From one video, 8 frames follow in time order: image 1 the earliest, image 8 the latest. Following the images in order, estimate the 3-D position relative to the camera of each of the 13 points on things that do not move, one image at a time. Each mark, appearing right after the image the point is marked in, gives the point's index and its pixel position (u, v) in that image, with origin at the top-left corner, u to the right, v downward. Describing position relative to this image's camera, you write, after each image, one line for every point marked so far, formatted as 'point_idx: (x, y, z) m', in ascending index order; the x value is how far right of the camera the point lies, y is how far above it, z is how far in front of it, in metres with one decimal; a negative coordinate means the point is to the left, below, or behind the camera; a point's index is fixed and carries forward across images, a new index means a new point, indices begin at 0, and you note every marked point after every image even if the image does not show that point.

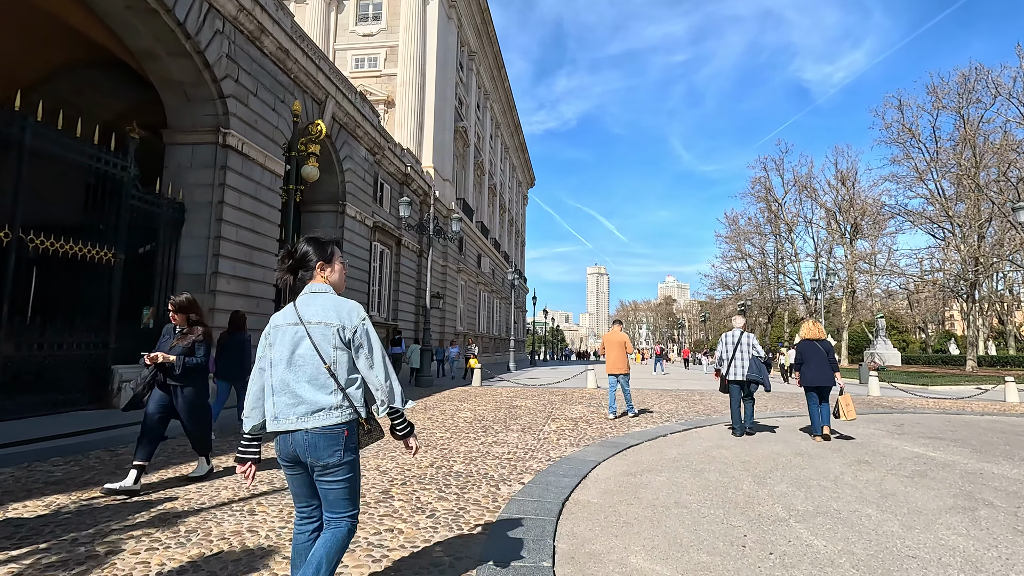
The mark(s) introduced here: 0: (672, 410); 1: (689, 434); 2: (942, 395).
0: (+2.9, -2.2, +9.7) m
1: (+2.2, -1.8, +6.6) m
2: (+12.5, -3.2, +15.8) m
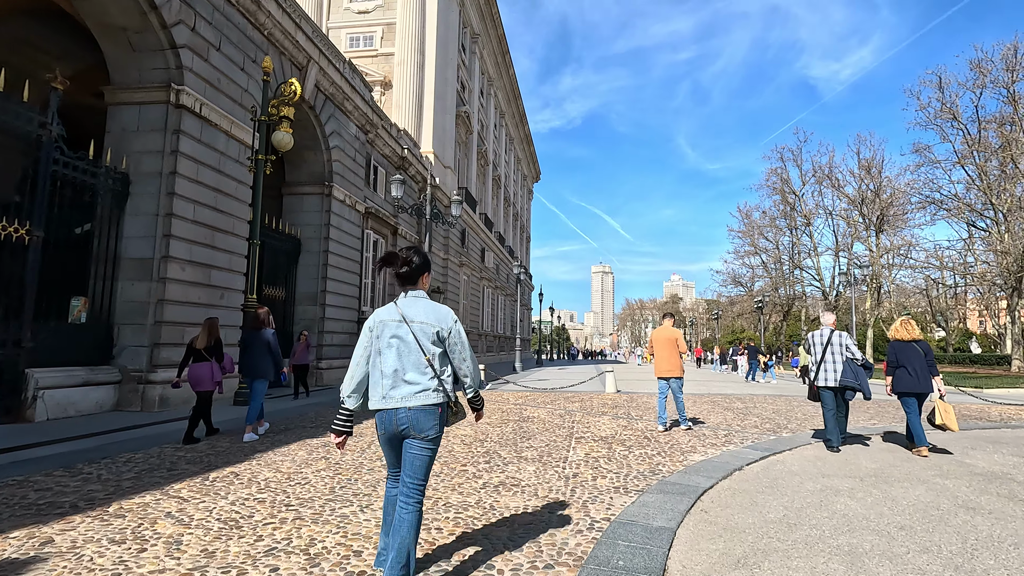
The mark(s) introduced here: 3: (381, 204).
0: (+3.1, -2.0, +7.8) m
1: (+2.3, -1.6, +4.7) m
2: (+12.7, -2.9, +13.8) m
3: (-4.6, +3.0, +18.9) m
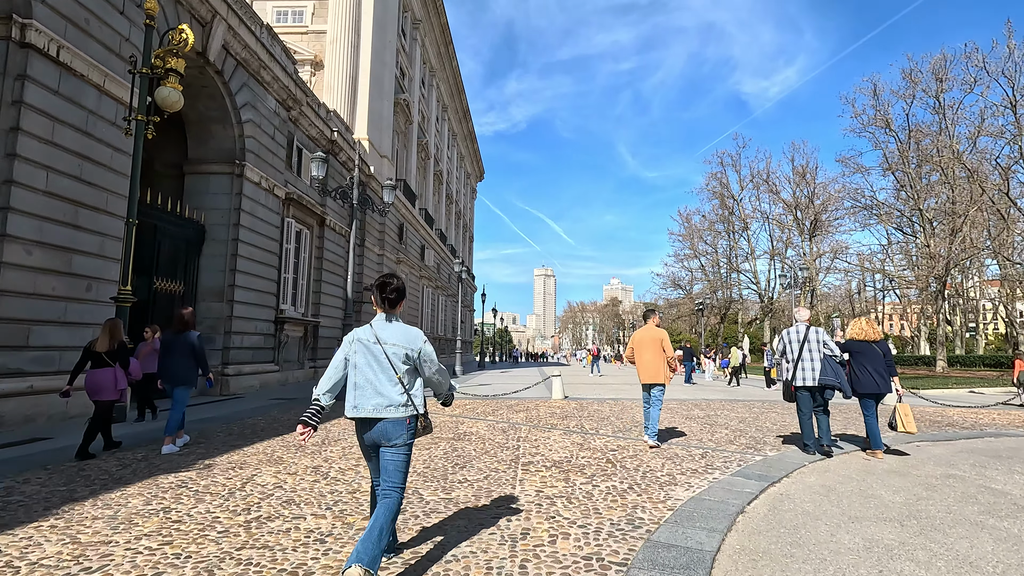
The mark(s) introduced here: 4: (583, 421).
0: (+2.3, -1.9, +6.7) m
1: (+1.8, -1.5, +3.6) m
2: (+11.2, -3.0, +13.7) m
3: (-6.5, +3.1, +17.0) m
4: (+1.1, -2.1, +8.5) m
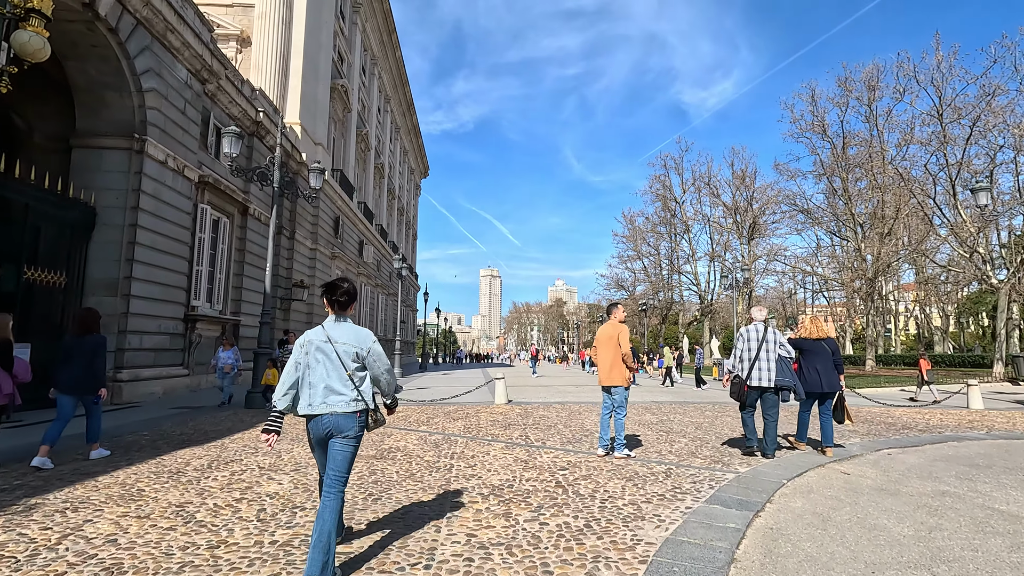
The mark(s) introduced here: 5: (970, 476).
0: (+1.5, -1.8, +5.9) m
1: (+1.4, -1.4, +2.8) m
2: (+9.7, -3.0, +13.8) m
3: (-8.2, +3.2, +15.3) m
4: (+0.2, -2.0, +7.6) m
5: (+4.1, -1.7, +4.7) m
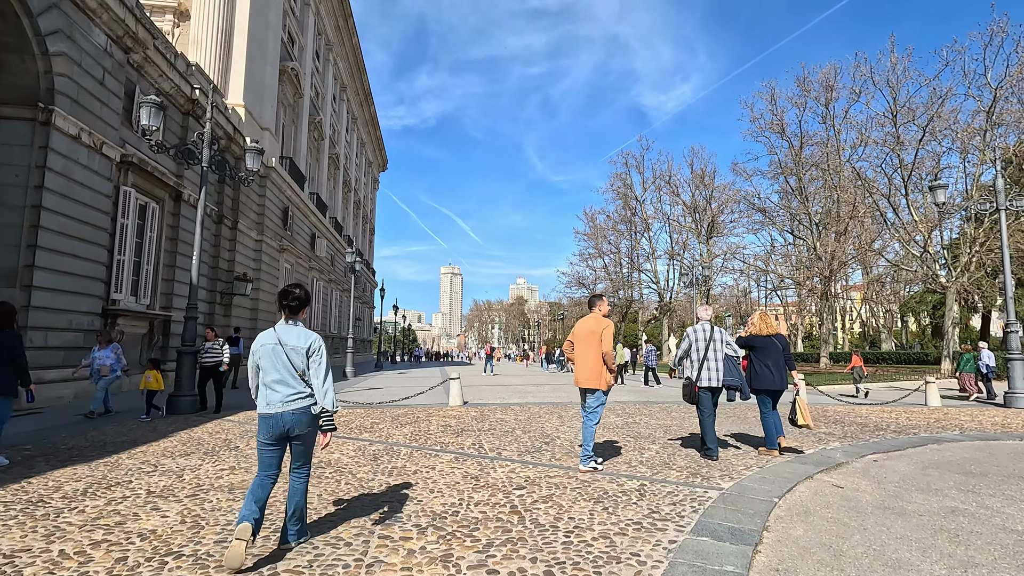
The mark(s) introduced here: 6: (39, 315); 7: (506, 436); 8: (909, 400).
0: (+1.1, -1.7, +5.3) m
1: (+1.2, -1.3, +2.1) m
2: (+8.6, -2.9, +13.7) m
3: (-9.3, +3.4, +13.9) m
4: (-0.4, -1.9, +6.8) m
5: (+3.7, -1.6, +4.3) m
6: (-9.0, -0.5, +10.3) m
7: (-0.1, -1.9, +6.8) m
8: (+10.0, -2.8, +13.5) m
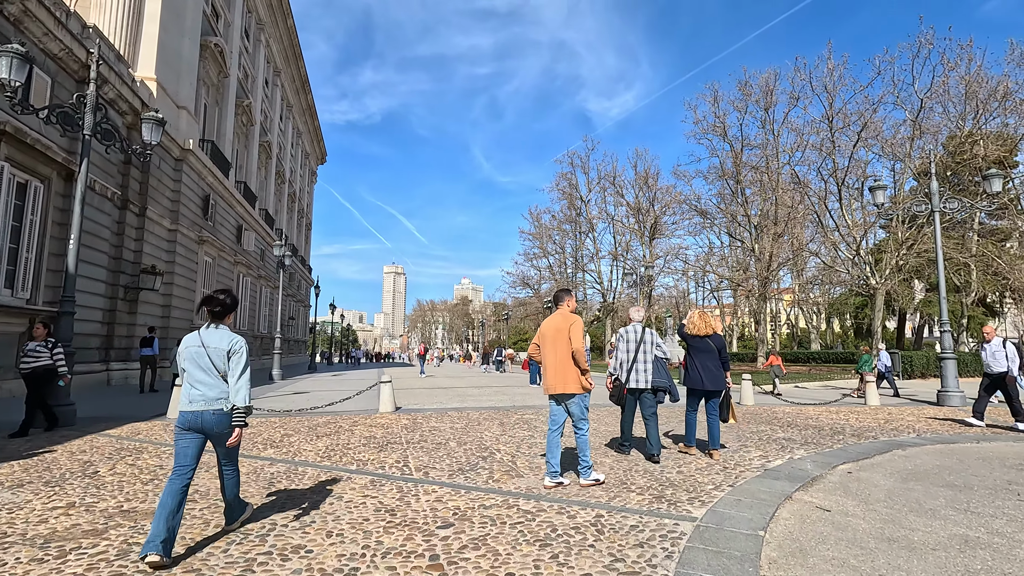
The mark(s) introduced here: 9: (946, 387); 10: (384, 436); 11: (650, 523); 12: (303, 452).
0: (+0.5, -1.6, +4.5) m
1: (+0.9, -1.2, +1.4) m
2: (+7.1, -2.9, +13.6) m
3: (-10.7, +3.6, +12.0) m
4: (-1.1, -1.8, +5.9) m
5: (+3.2, -1.5, +3.7) m
6: (-10.1, -0.3, +8.4) m
7: (-0.8, -1.8, +5.9) m
8: (+8.5, -2.8, +13.6) m
9: (+9.8, -2.2, +12.1) m
10: (-1.7, -2.0, +7.1) m
11: (+0.8, -1.4, +3.3) m
12: (-2.3, -1.8, +6.0) m
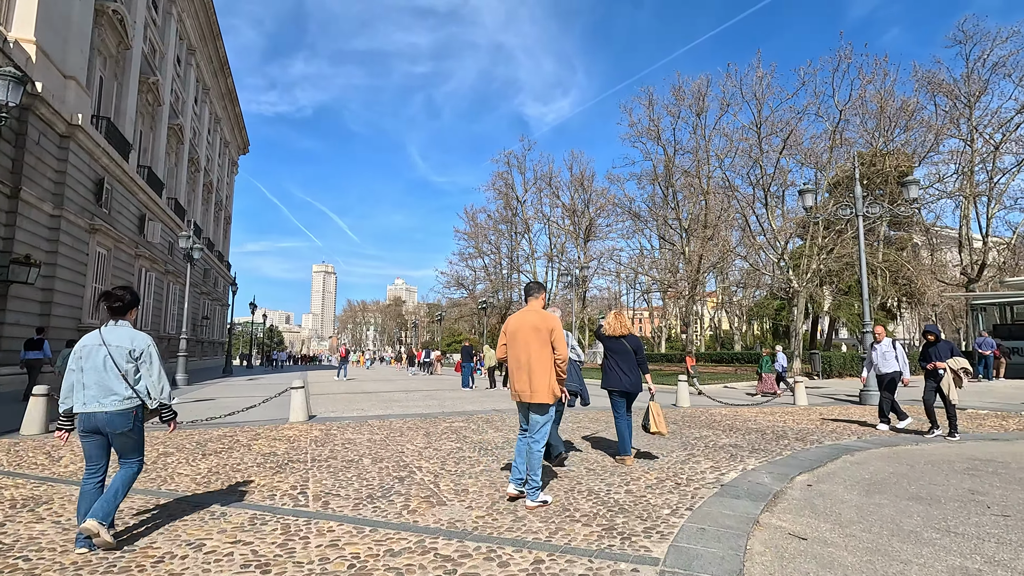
0: (-0.1, -1.5, +3.7) m
1: (+0.7, -1.1, +0.7) m
2: (+5.4, -2.9, +13.6) m
3: (-12.0, +3.8, +9.8) m
4: (-1.8, -1.7, +4.9) m
5: (+2.7, -1.5, +3.3) m
6: (-11.0, -0.1, +6.3) m
7: (-1.5, -1.7, +5.0) m
8: (+6.8, -2.9, +13.7) m
9: (+8.3, -2.3, +12.5) m
10: (-2.5, -1.9, +6.1) m
11: (+0.4, -1.4, +2.6) m
12: (-3.1, -1.7, +4.9) m
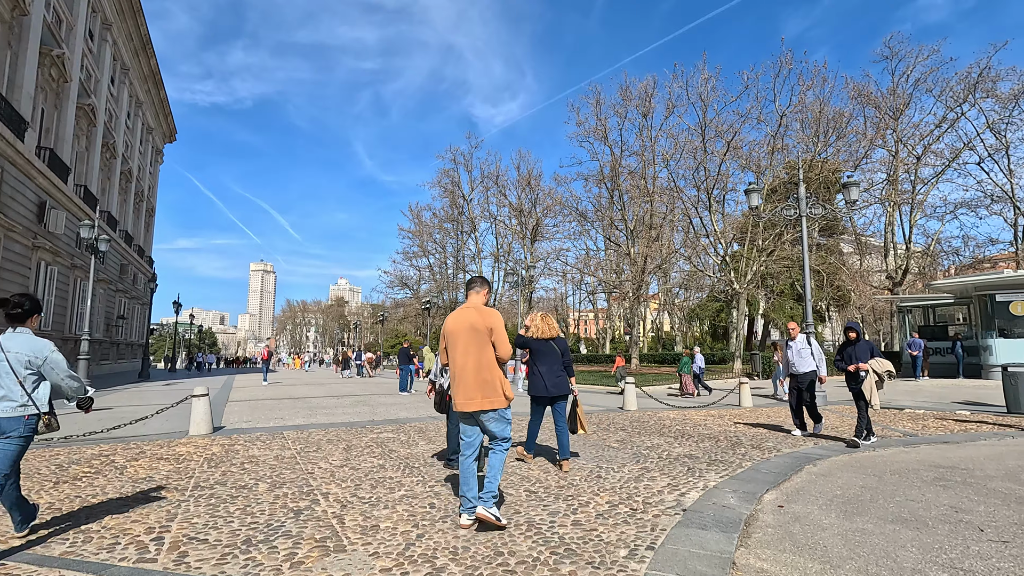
0: (-0.5, -1.4, +2.9) m
1: (+0.6, -1.0, 0.0) m
2: (+4.0, -2.9, +13.3) m
3: (-12.9, +4.0, +7.8) m
4: (-2.4, -1.6, +3.9) m
5: (+2.3, -1.4, +2.8) m
6: (-11.6, +0.1, +4.5) m
7: (-2.1, -1.6, +4.0) m
8: (+5.3, -2.9, +13.6) m
9: (+6.9, -2.3, +12.4) m
10: (-3.2, -1.8, +5.0) m
11: (+0.1, -1.3, +1.8) m
12: (-3.6, -1.6, +3.8) m
